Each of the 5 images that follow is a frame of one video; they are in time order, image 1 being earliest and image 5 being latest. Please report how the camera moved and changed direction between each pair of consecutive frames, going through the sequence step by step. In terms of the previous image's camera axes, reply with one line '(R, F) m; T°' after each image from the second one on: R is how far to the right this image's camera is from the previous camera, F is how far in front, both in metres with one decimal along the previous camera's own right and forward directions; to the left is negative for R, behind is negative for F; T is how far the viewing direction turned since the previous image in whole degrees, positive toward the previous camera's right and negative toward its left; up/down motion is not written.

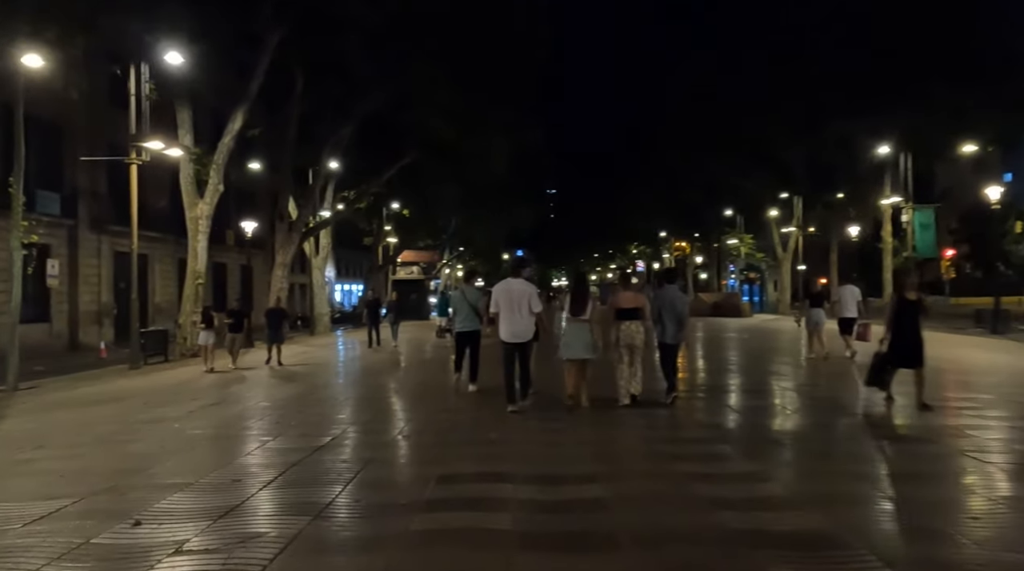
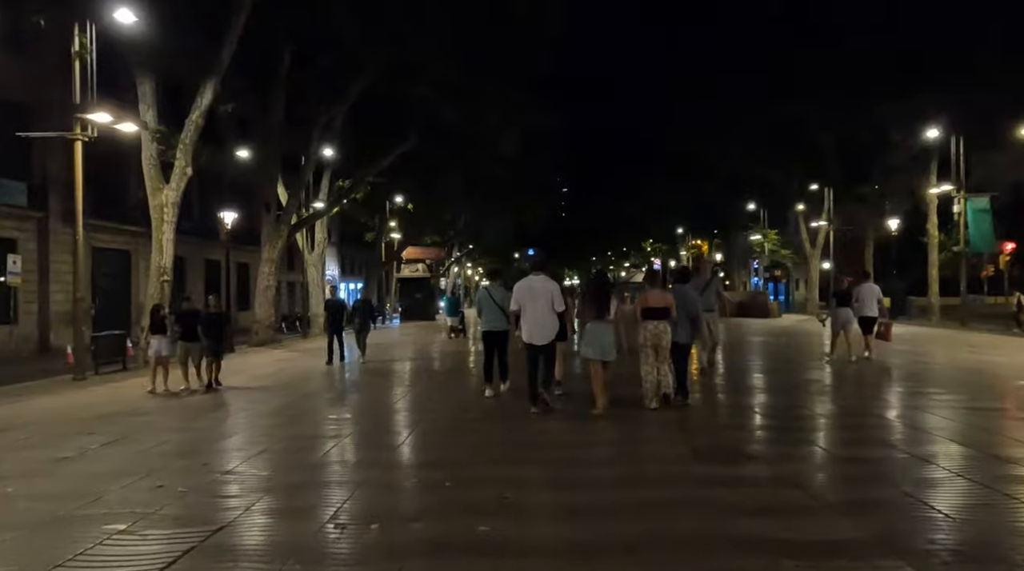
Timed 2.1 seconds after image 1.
(0.0, +1.6) m; -1°
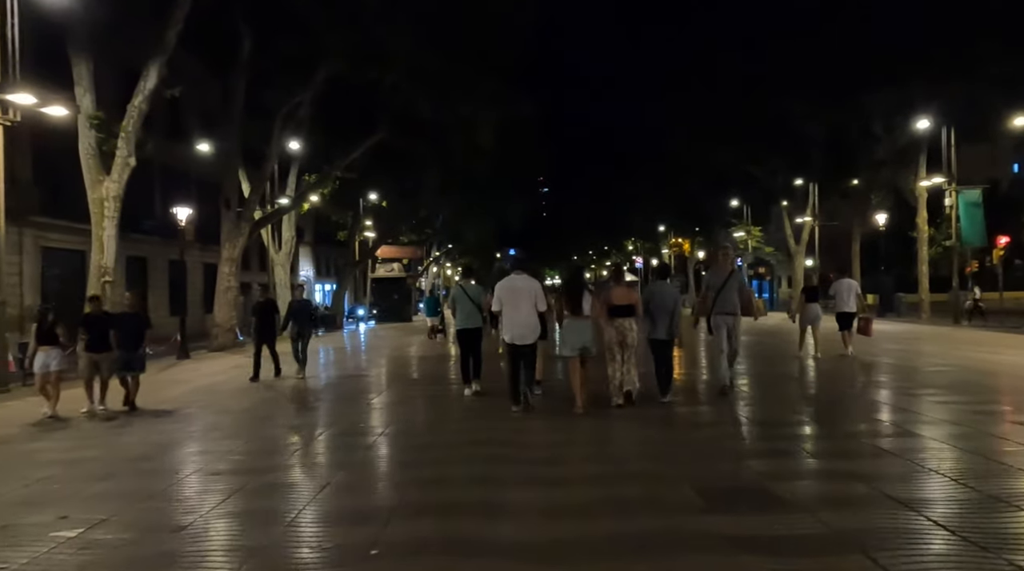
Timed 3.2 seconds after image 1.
(+0.1, +0.7) m; +1°
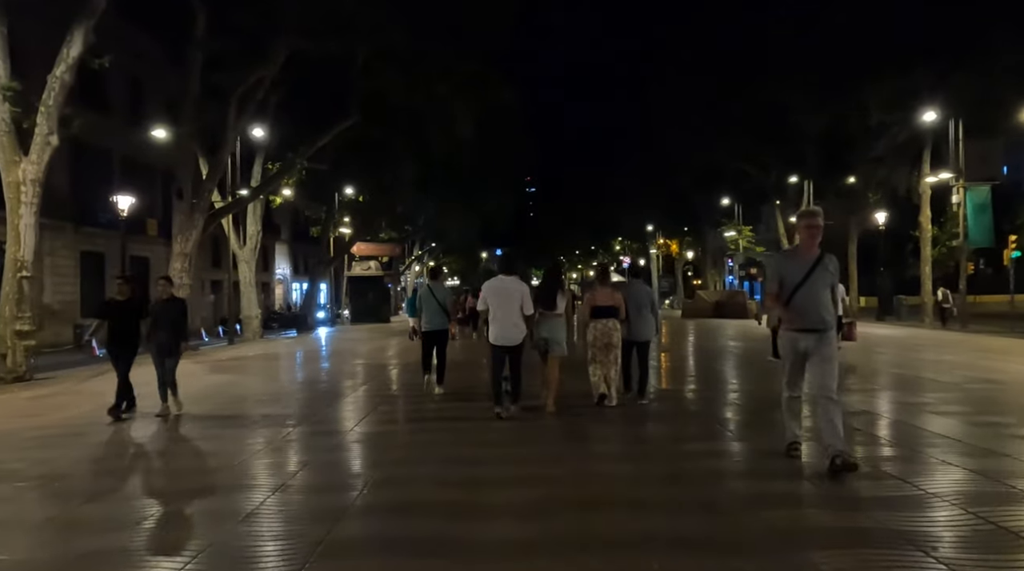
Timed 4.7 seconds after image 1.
(+0.1, +1.1) m; +1°
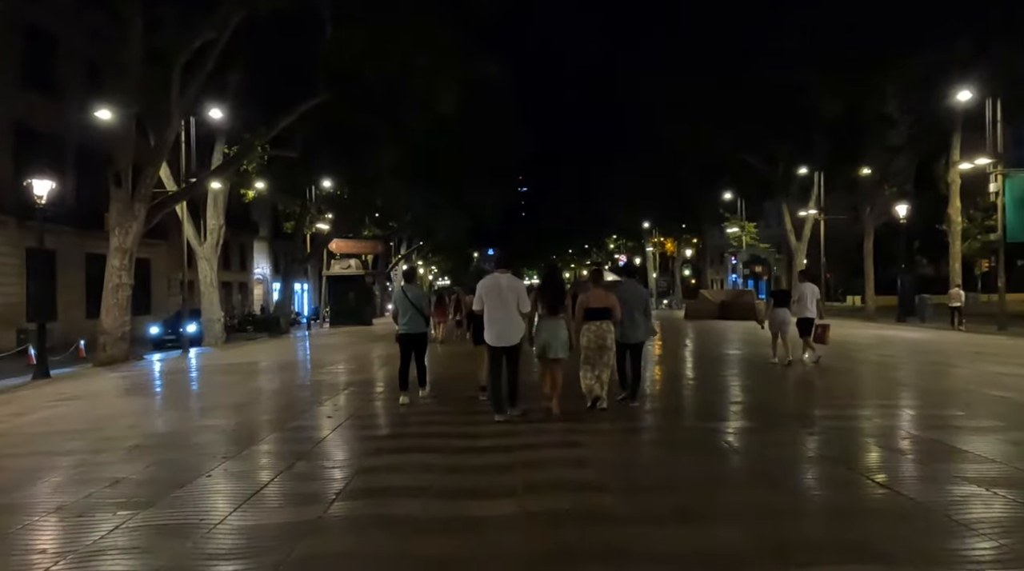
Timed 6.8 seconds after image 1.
(0.0, +1.6) m; 0°
